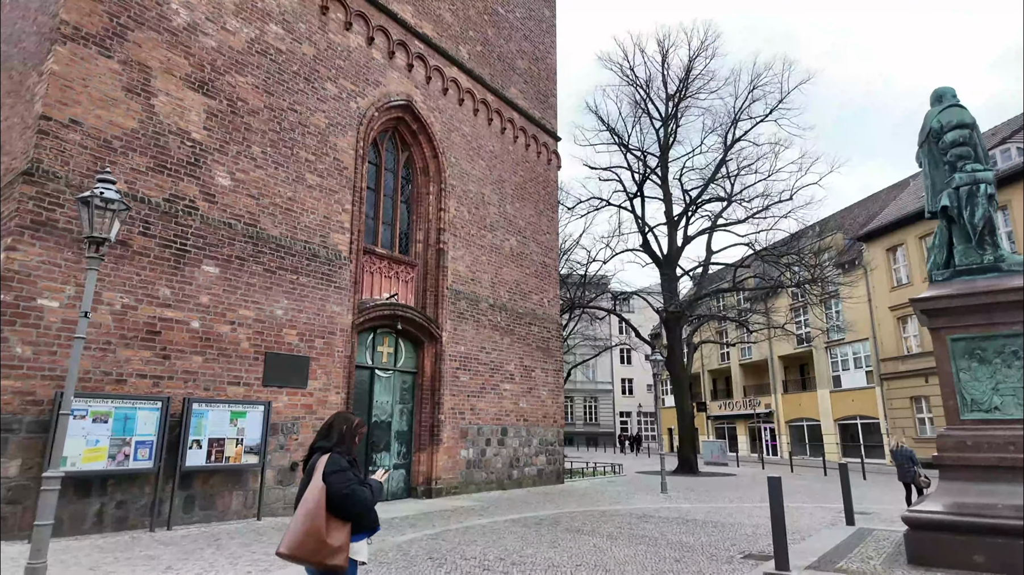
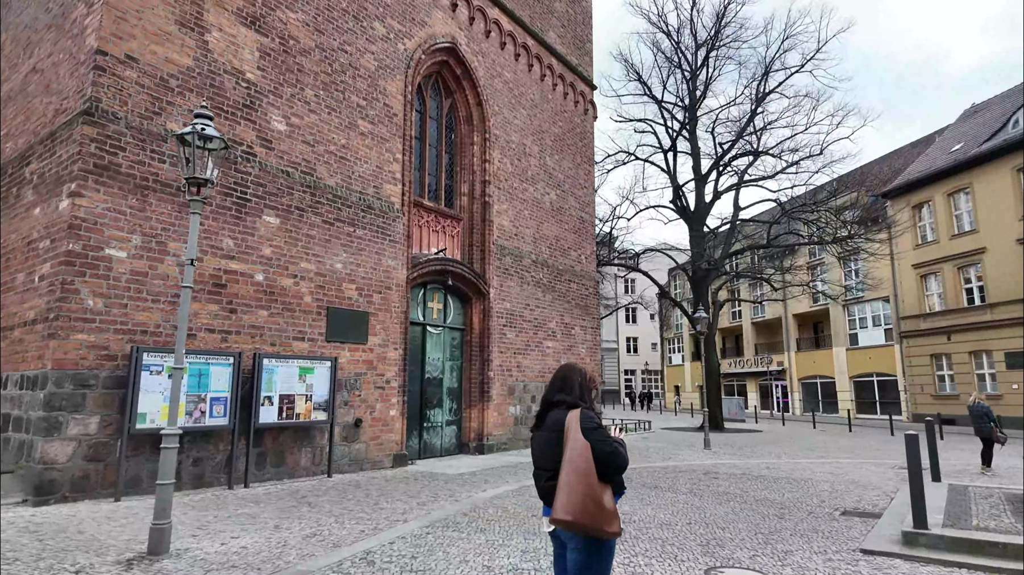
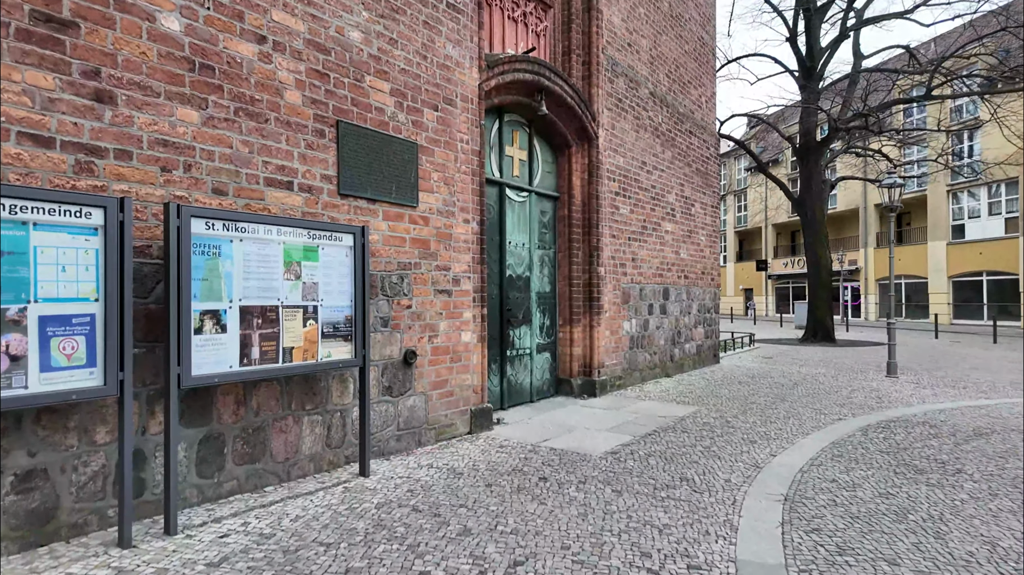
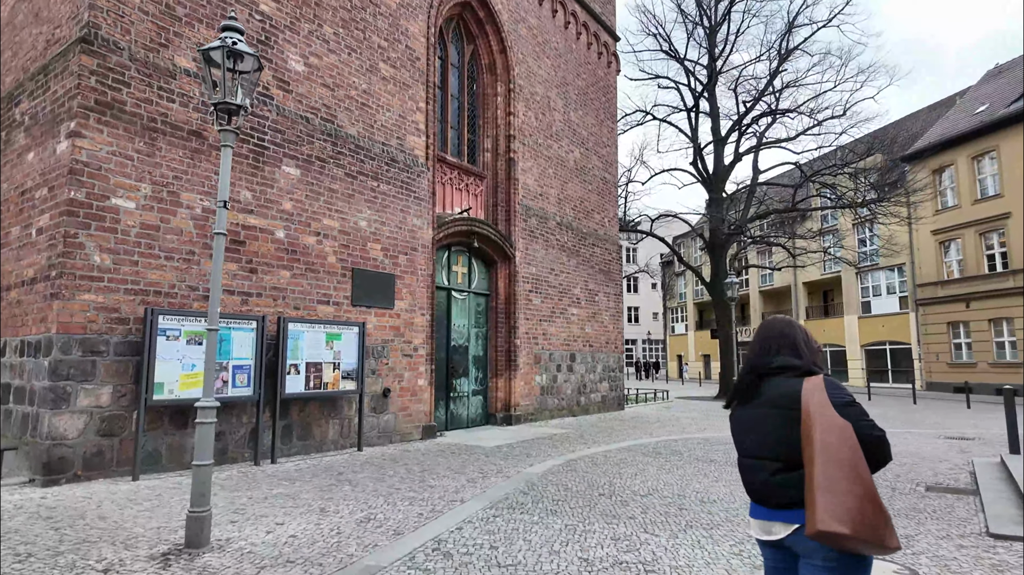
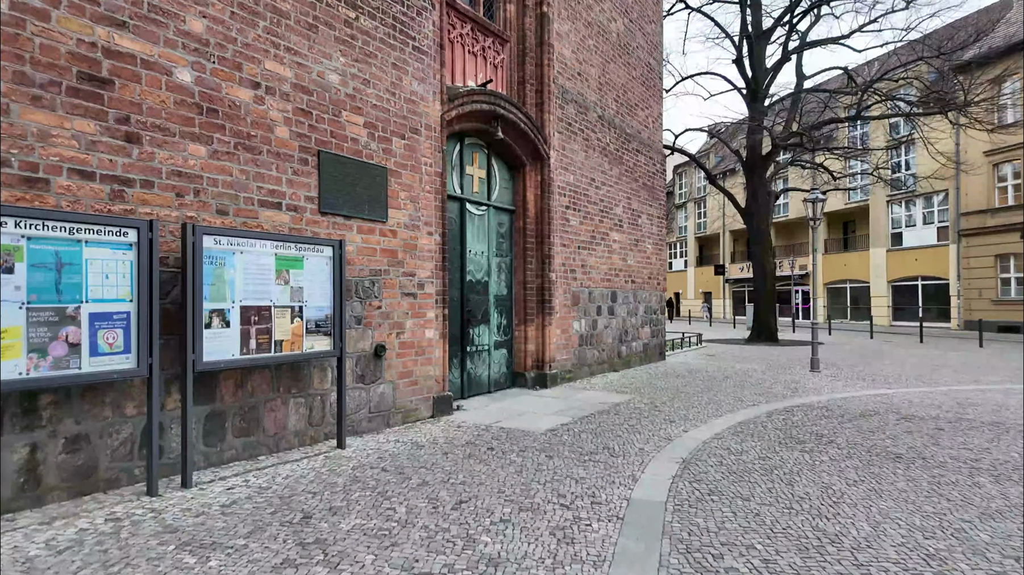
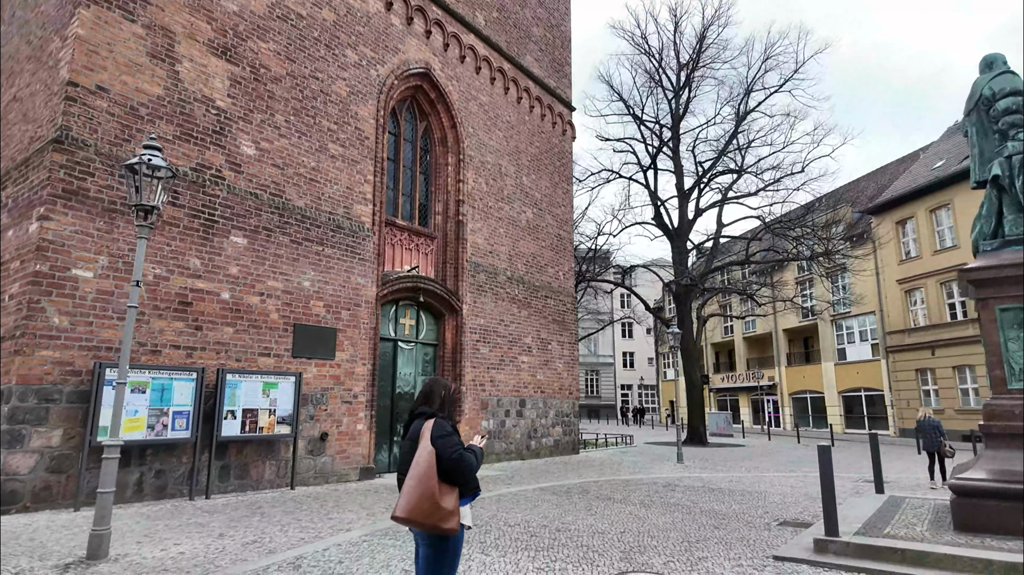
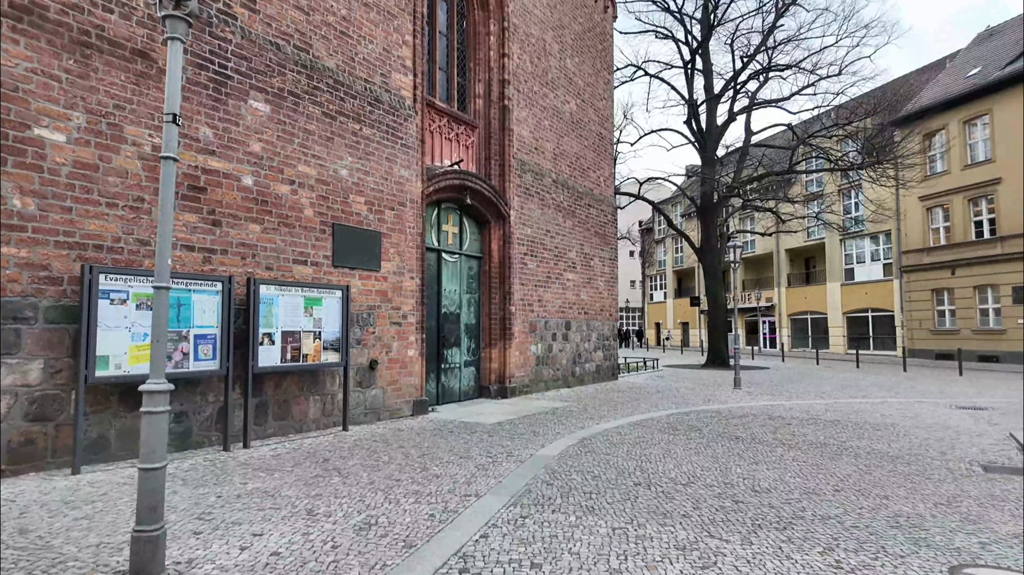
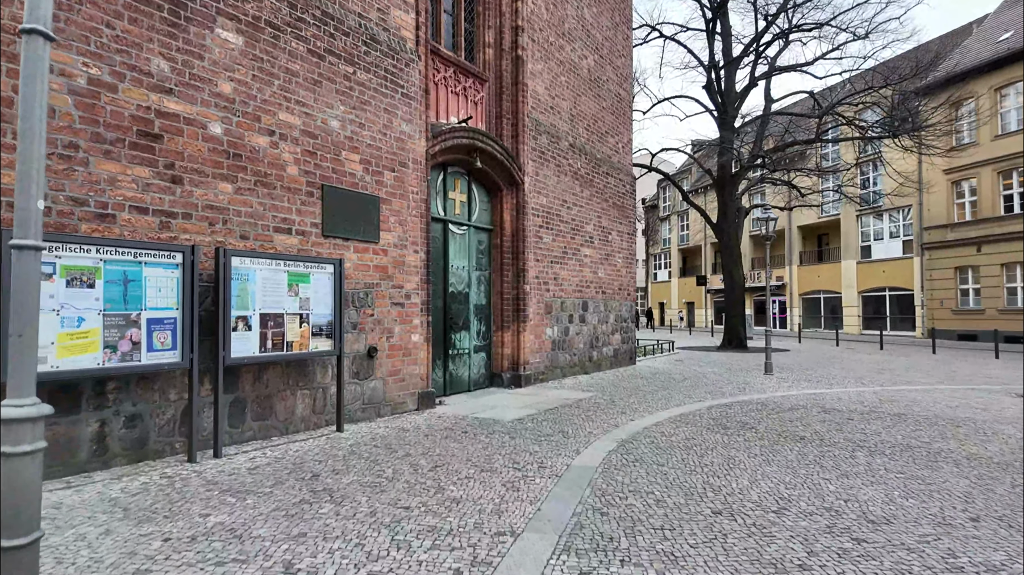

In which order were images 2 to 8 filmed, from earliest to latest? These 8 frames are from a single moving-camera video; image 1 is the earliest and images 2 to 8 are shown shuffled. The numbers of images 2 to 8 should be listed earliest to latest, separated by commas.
6, 2, 4, 7, 8, 5, 3
